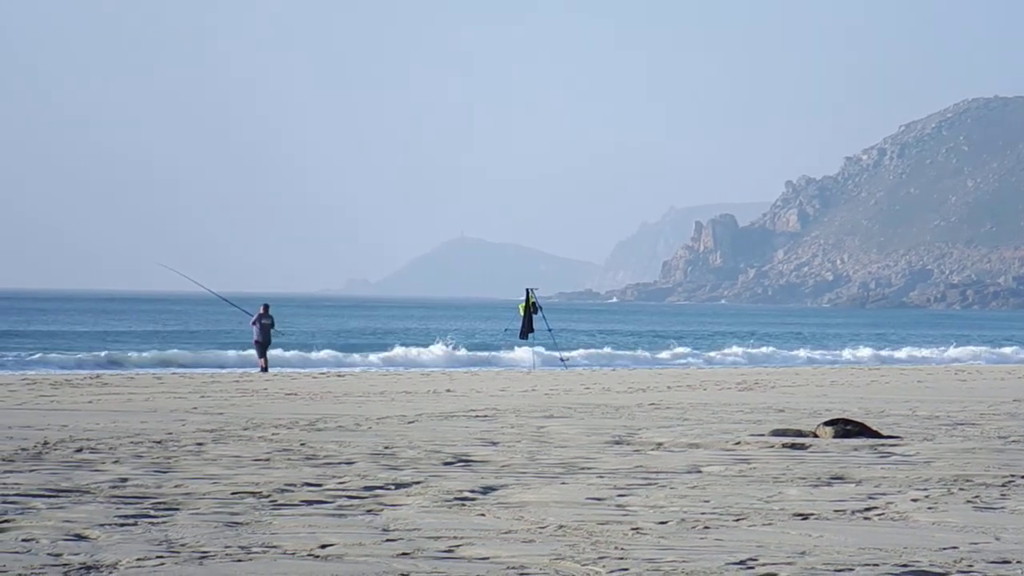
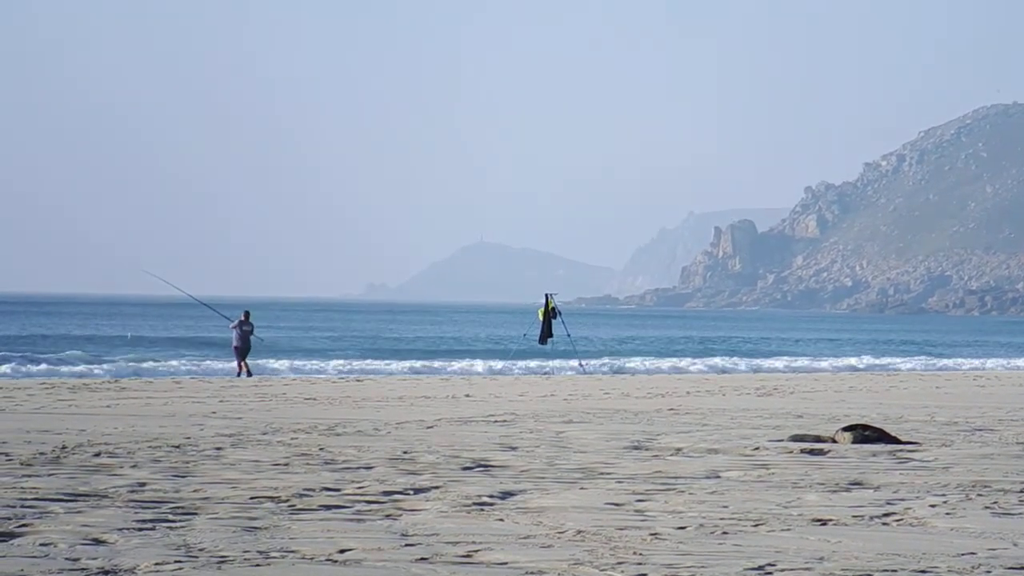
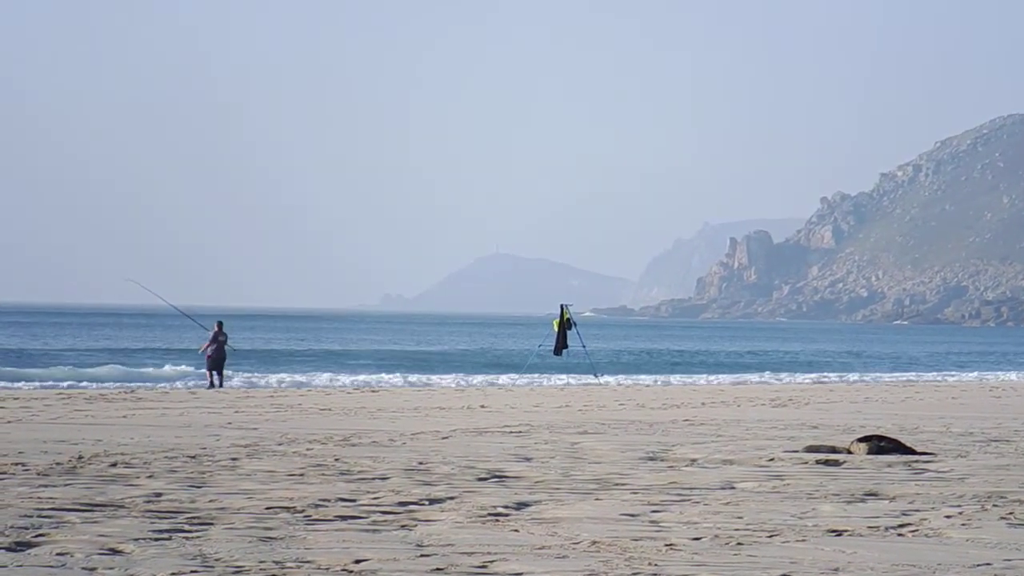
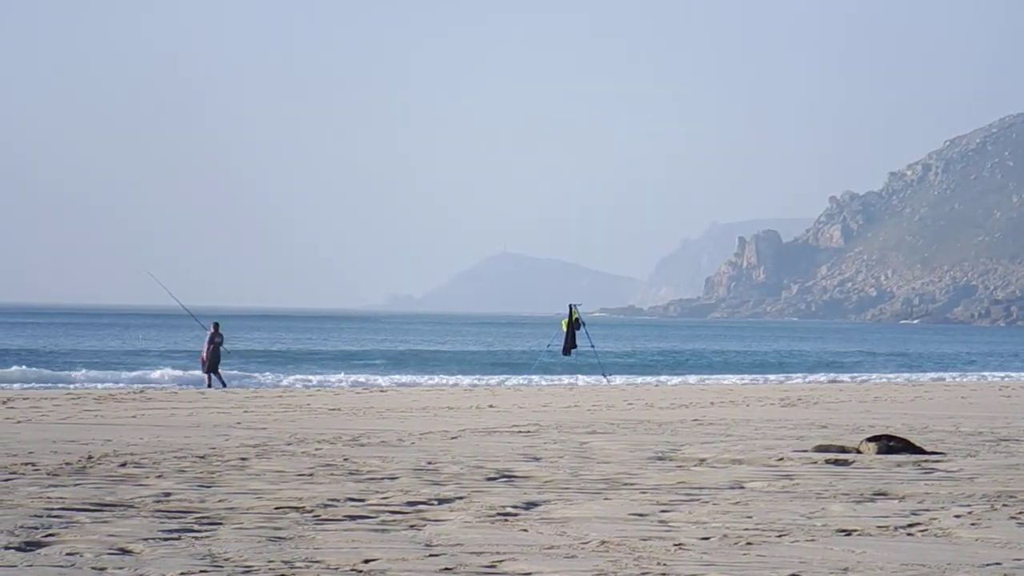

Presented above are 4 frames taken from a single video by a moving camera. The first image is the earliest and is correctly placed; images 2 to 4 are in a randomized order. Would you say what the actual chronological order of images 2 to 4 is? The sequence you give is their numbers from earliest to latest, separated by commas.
2, 3, 4
